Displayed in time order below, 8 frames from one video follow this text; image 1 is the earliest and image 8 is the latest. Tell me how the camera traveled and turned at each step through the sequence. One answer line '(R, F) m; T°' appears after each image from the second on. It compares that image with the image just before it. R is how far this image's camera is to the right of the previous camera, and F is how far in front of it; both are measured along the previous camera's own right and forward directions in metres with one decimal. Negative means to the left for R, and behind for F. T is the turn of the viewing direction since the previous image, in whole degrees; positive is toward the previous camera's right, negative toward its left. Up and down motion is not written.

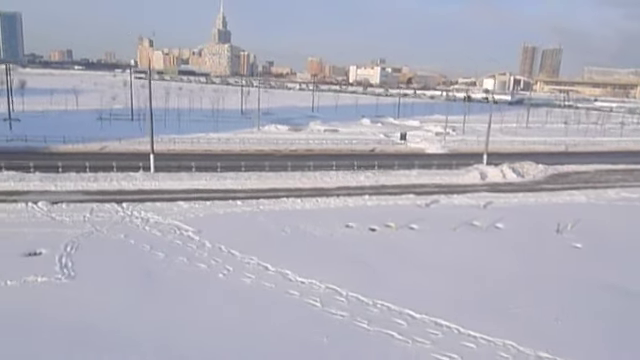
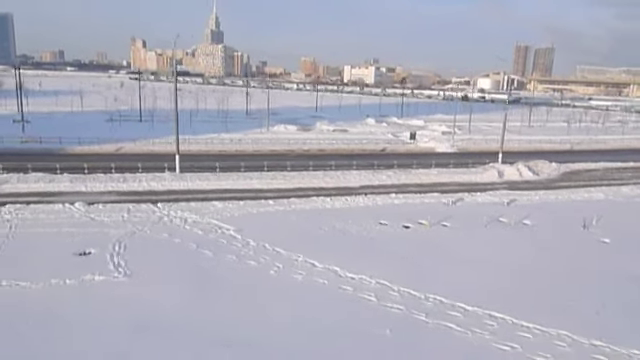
(-1.4, -0.3) m; +1°
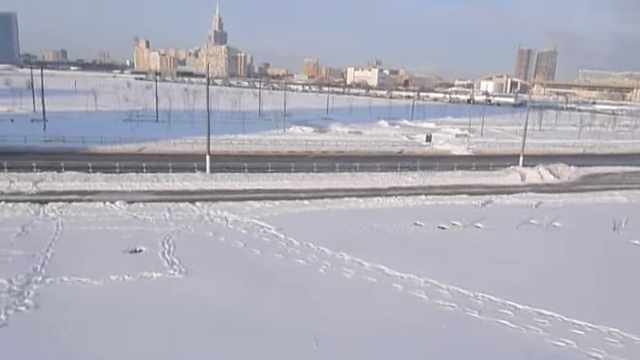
(-1.3, -0.3) m; 0°
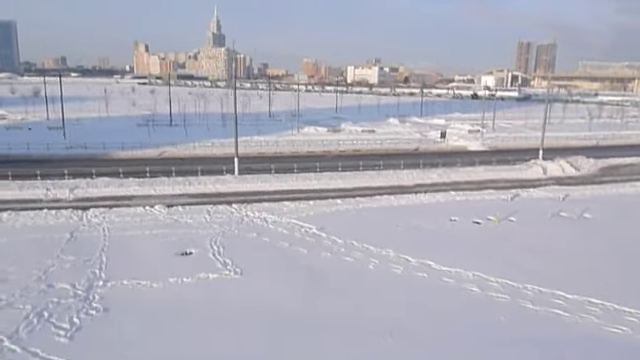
(-1.2, -0.3) m; 0°
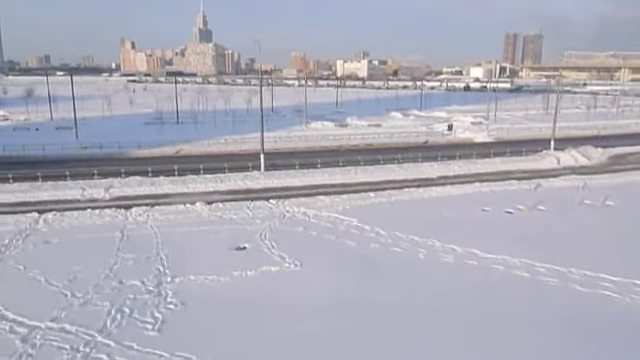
(-1.8, -0.5) m; +1°
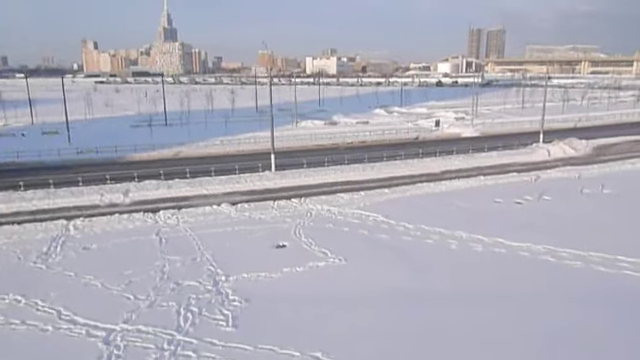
(-2.0, -0.6) m; +4°
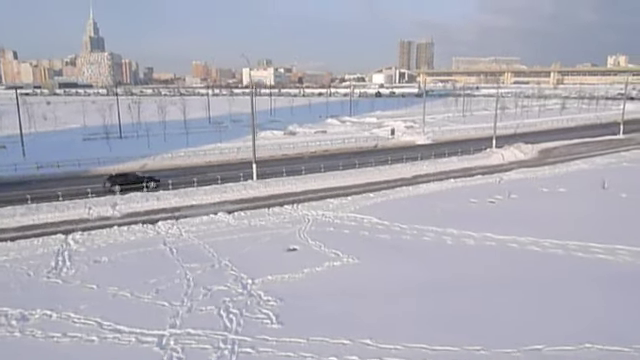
(-2.3, -0.8) m; +8°
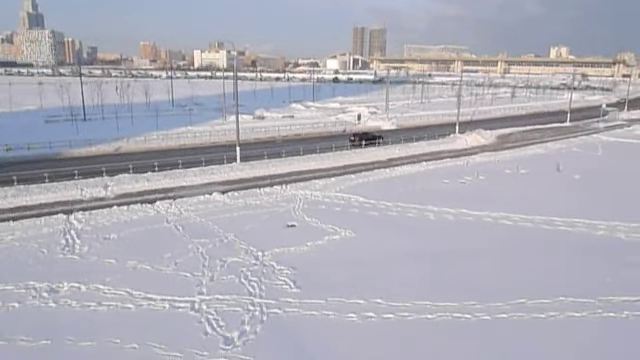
(-1.6, -1.2) m; +6°
